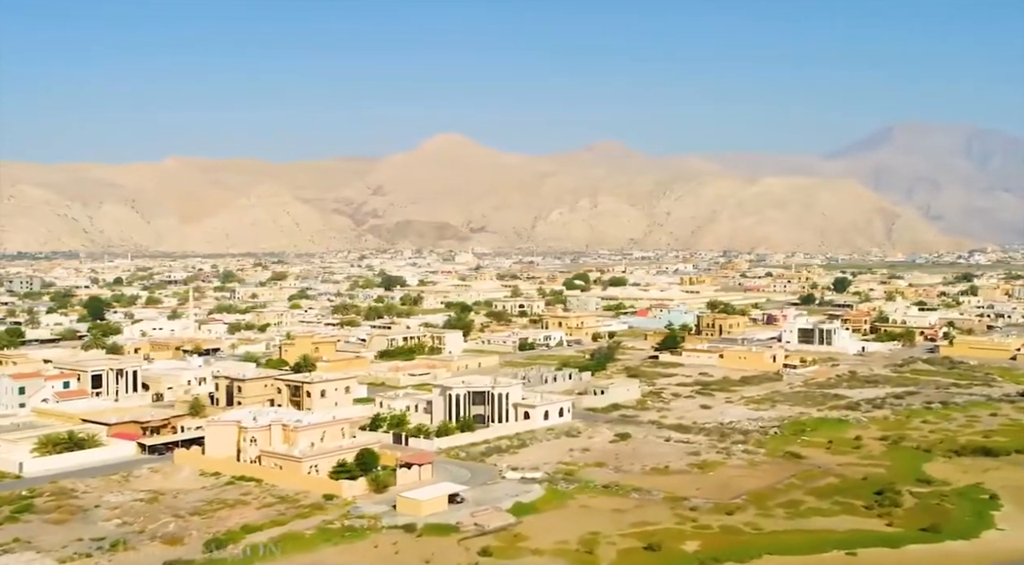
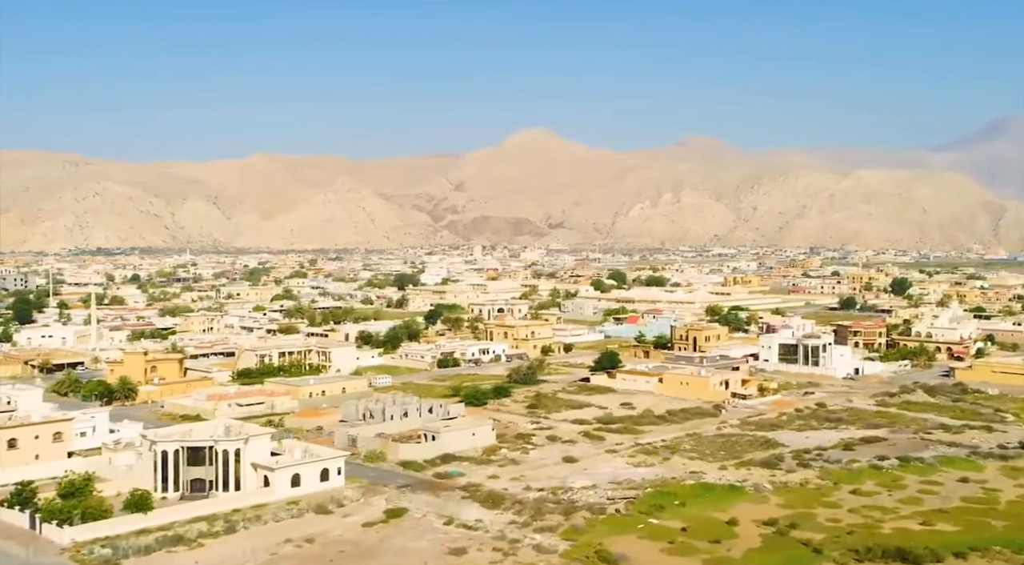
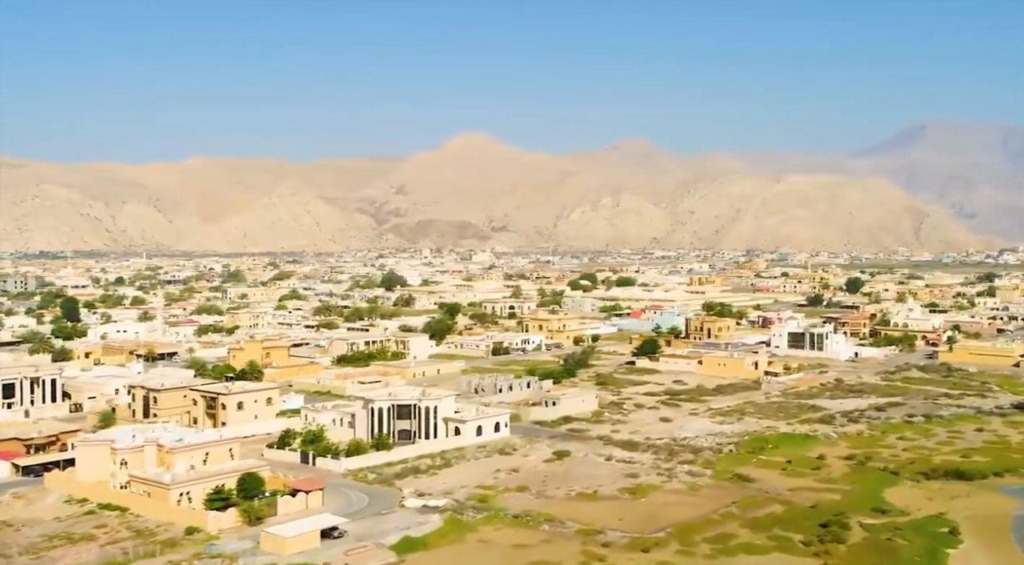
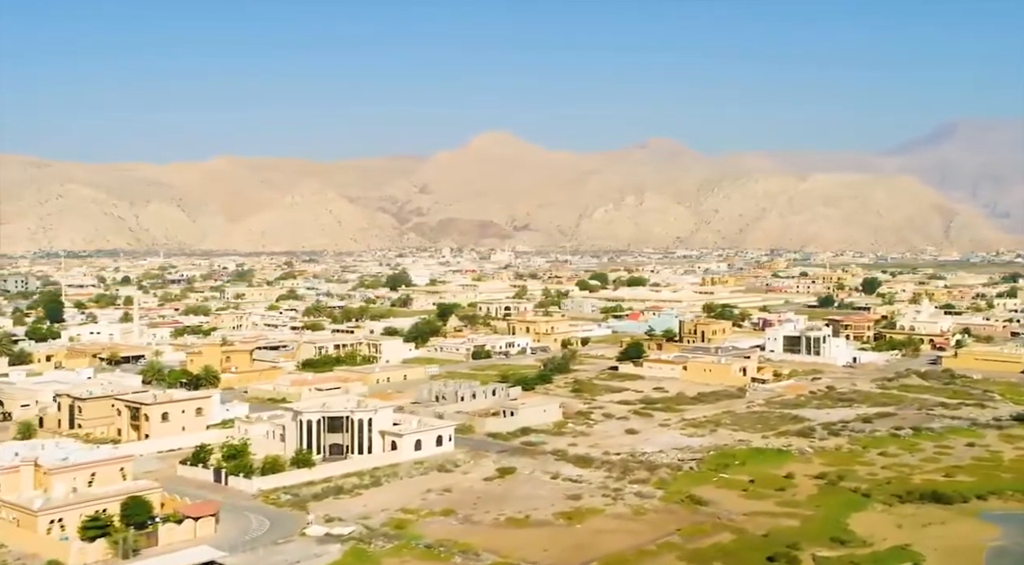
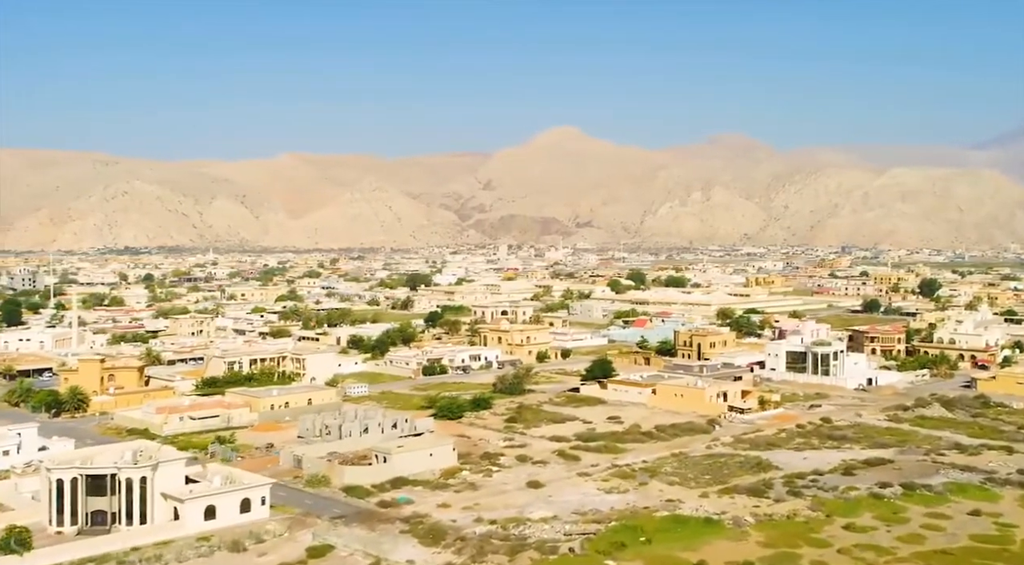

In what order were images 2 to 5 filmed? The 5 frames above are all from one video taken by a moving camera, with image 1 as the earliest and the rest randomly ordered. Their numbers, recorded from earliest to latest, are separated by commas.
3, 4, 2, 5
